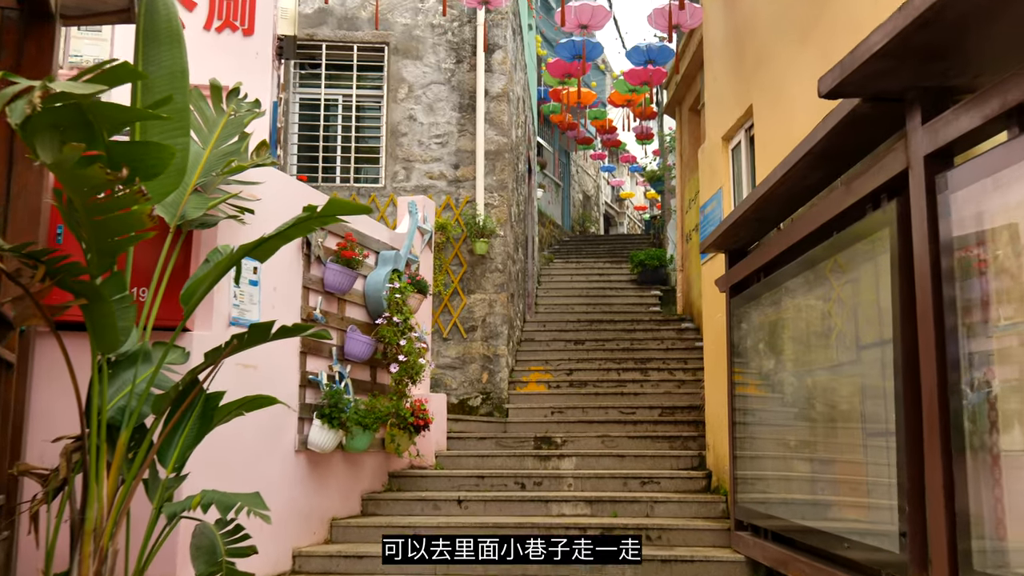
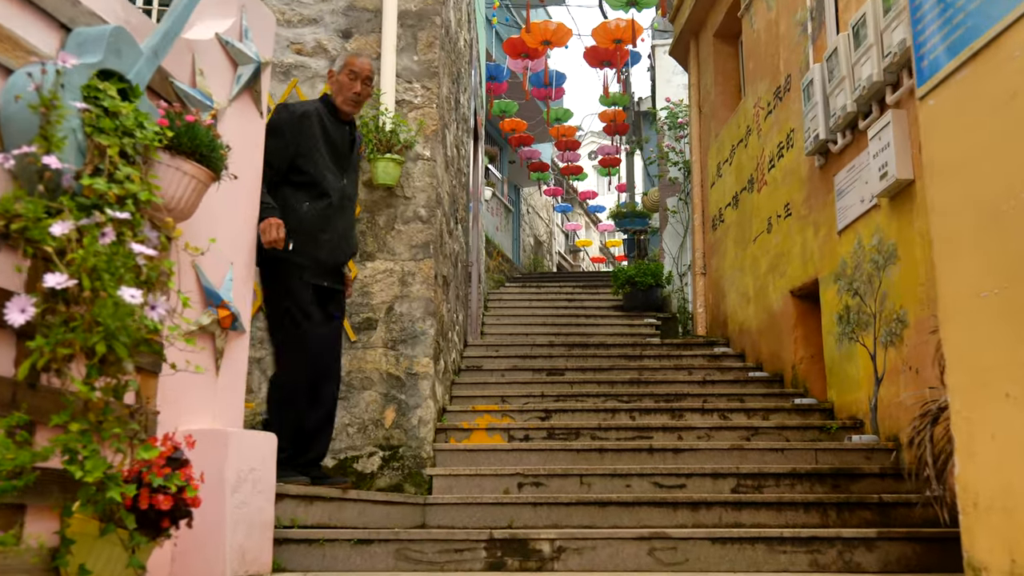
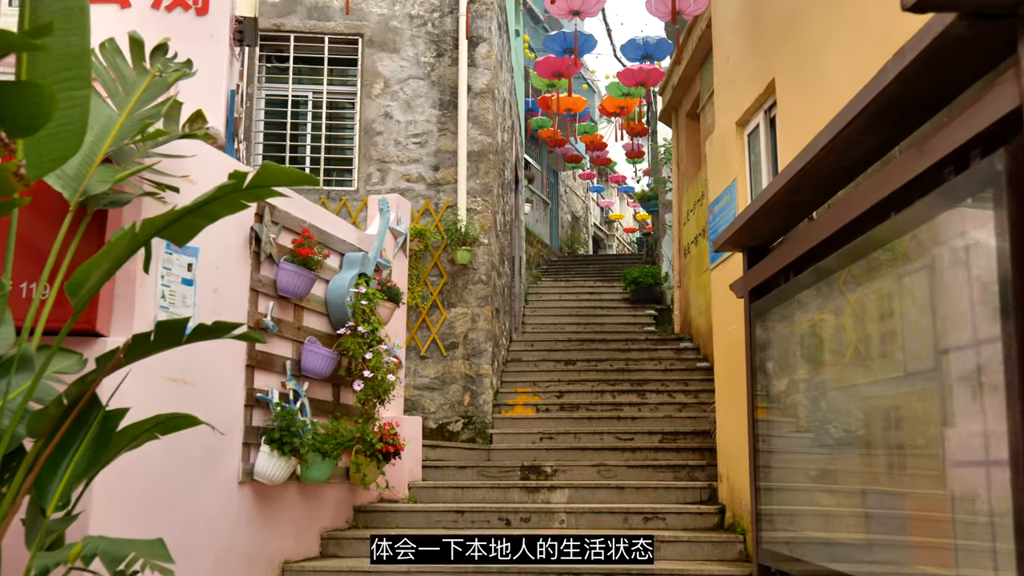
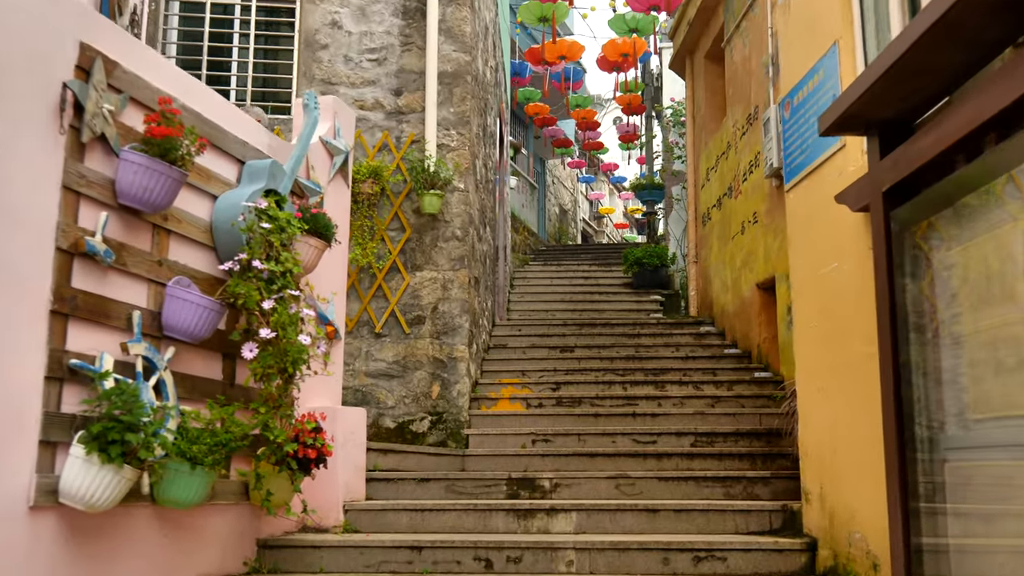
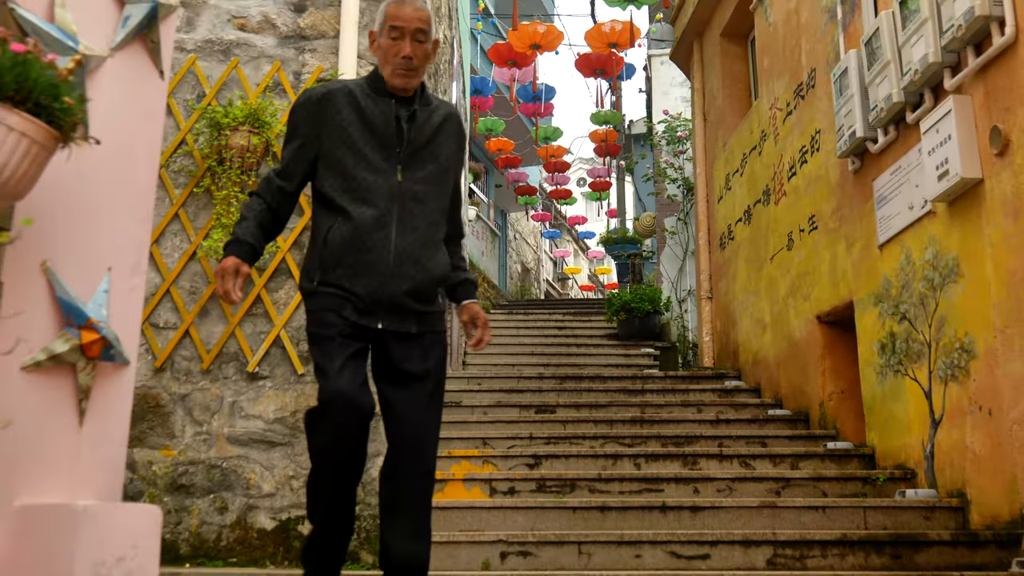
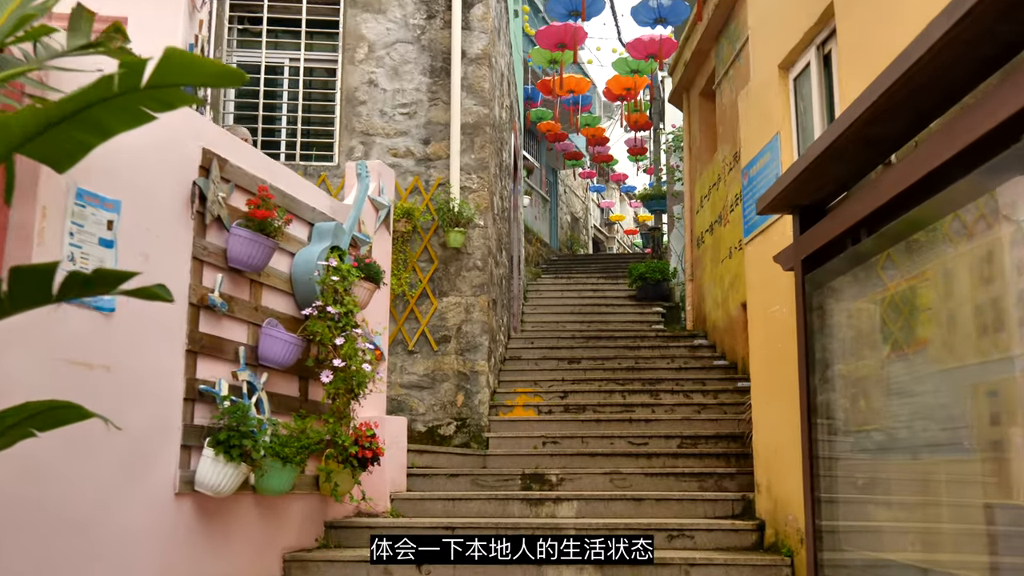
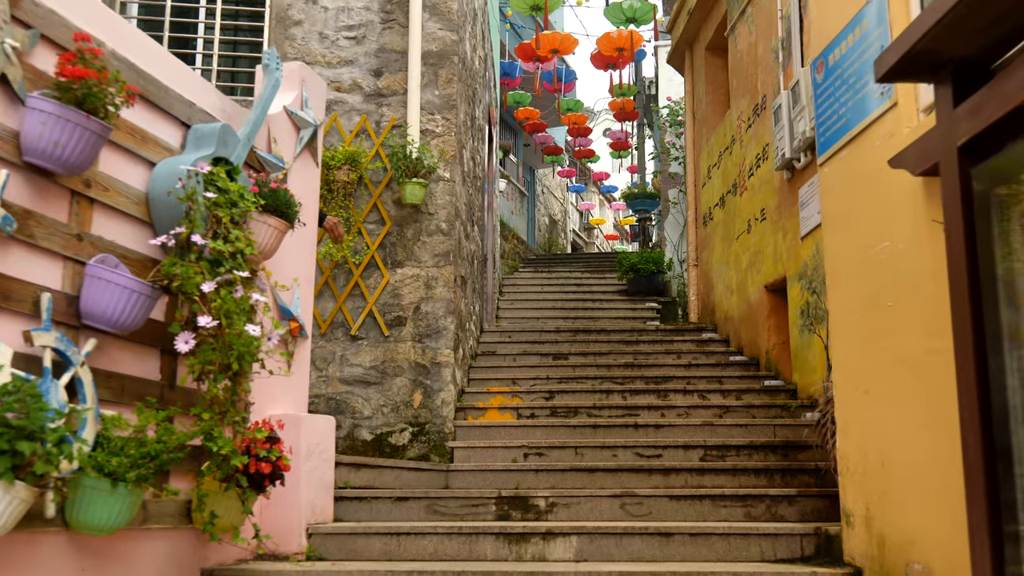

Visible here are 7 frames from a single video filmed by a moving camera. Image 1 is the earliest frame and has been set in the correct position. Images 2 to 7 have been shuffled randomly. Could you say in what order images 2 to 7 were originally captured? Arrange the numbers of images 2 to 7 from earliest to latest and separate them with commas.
3, 6, 4, 7, 2, 5
